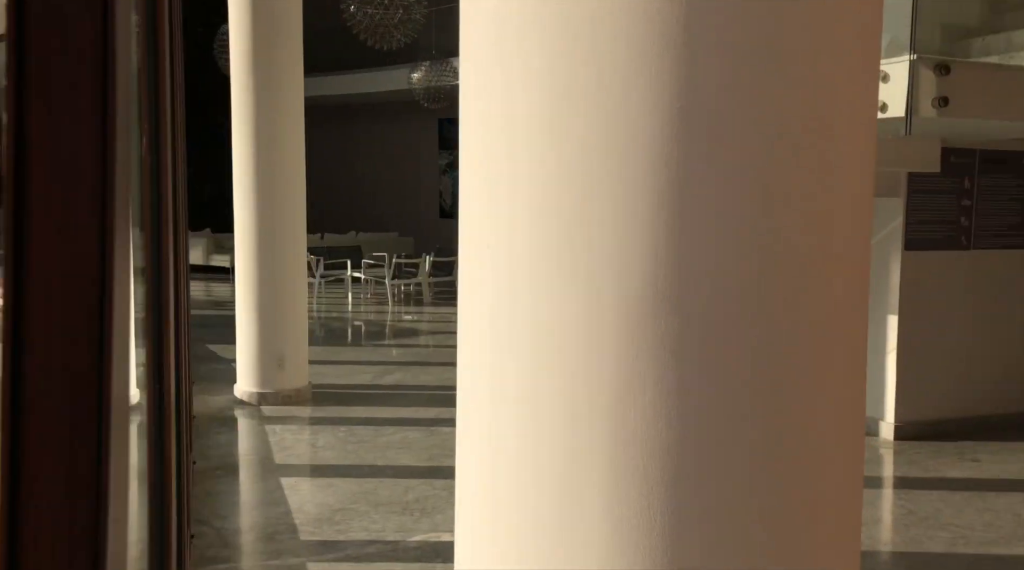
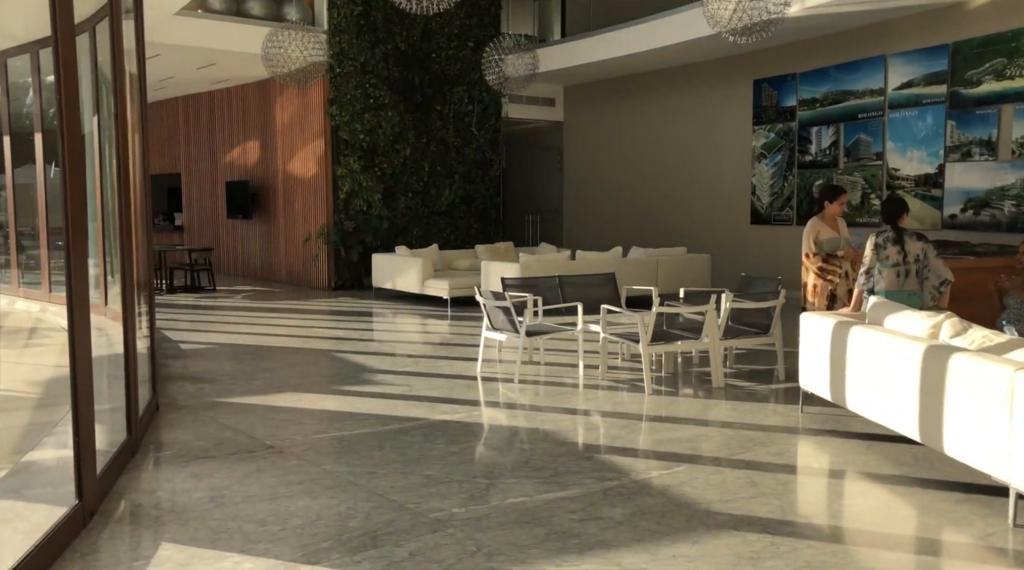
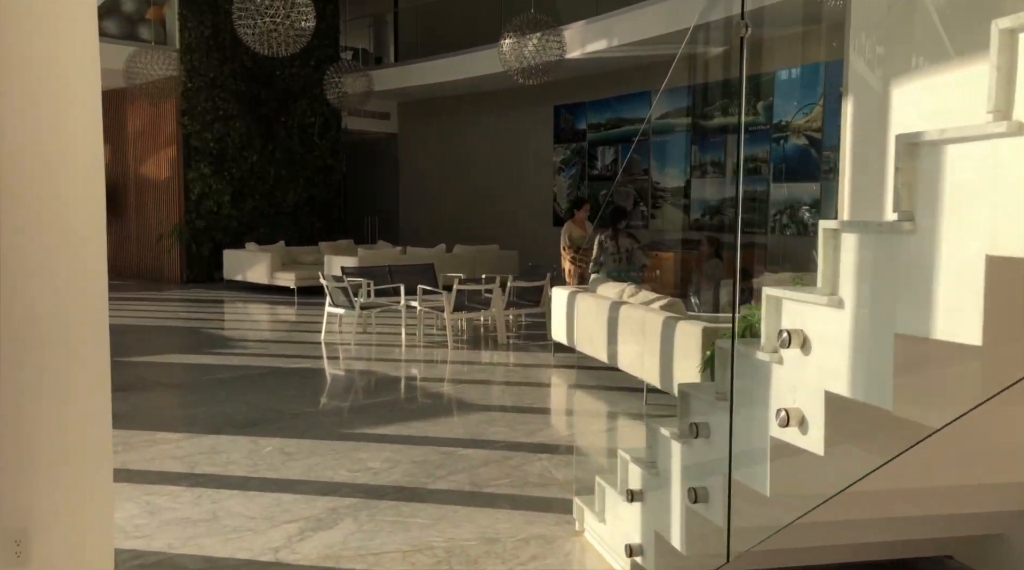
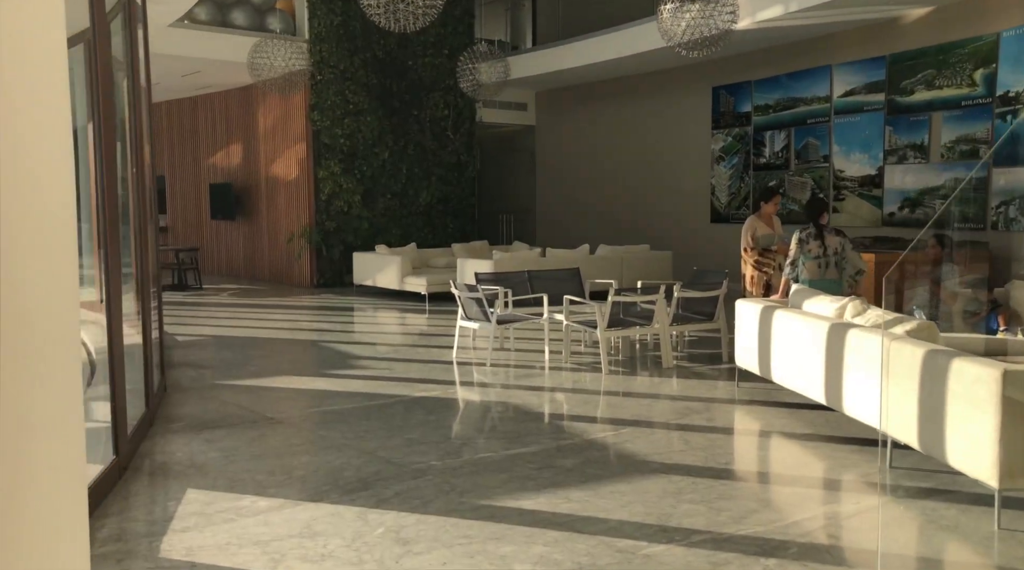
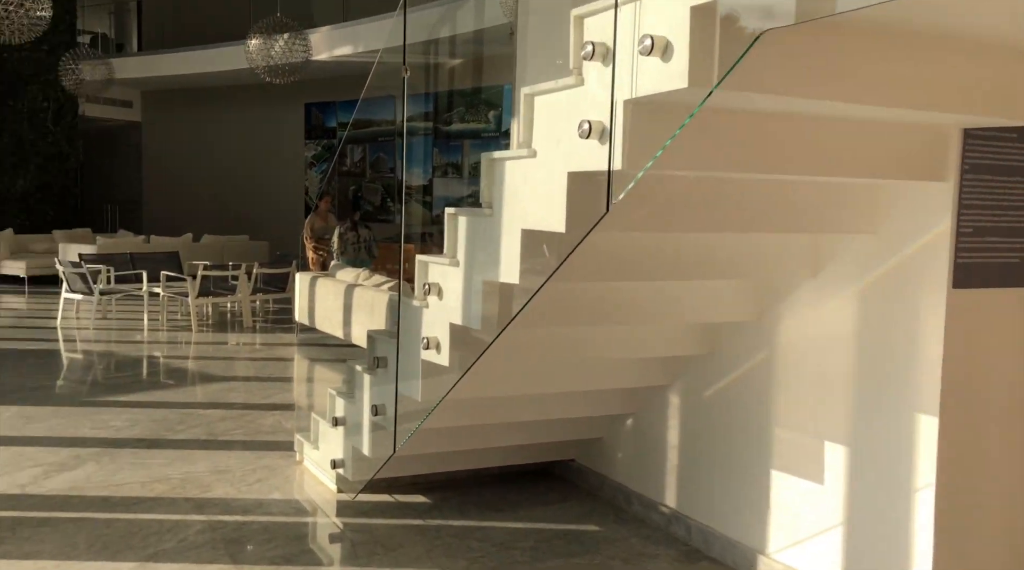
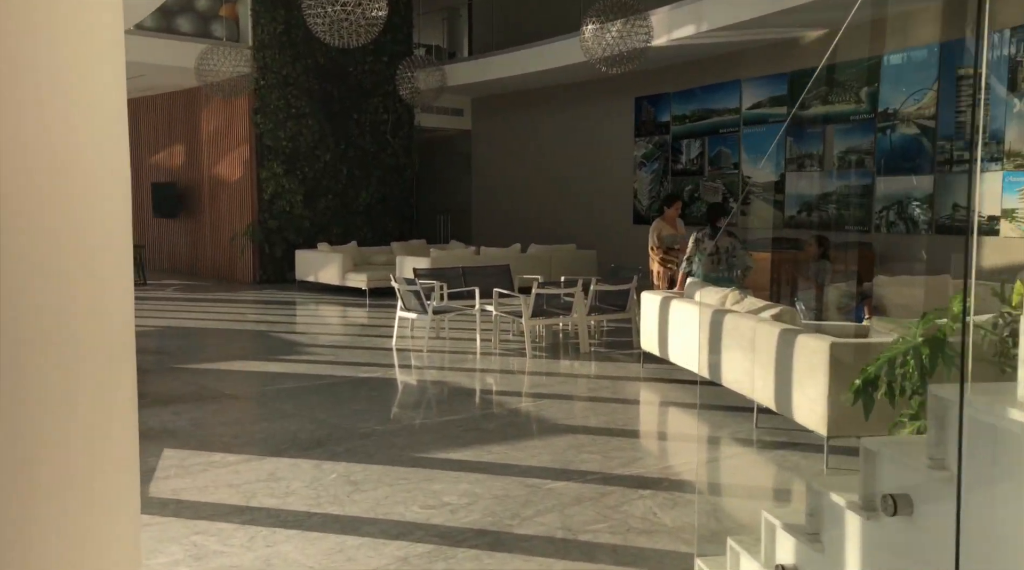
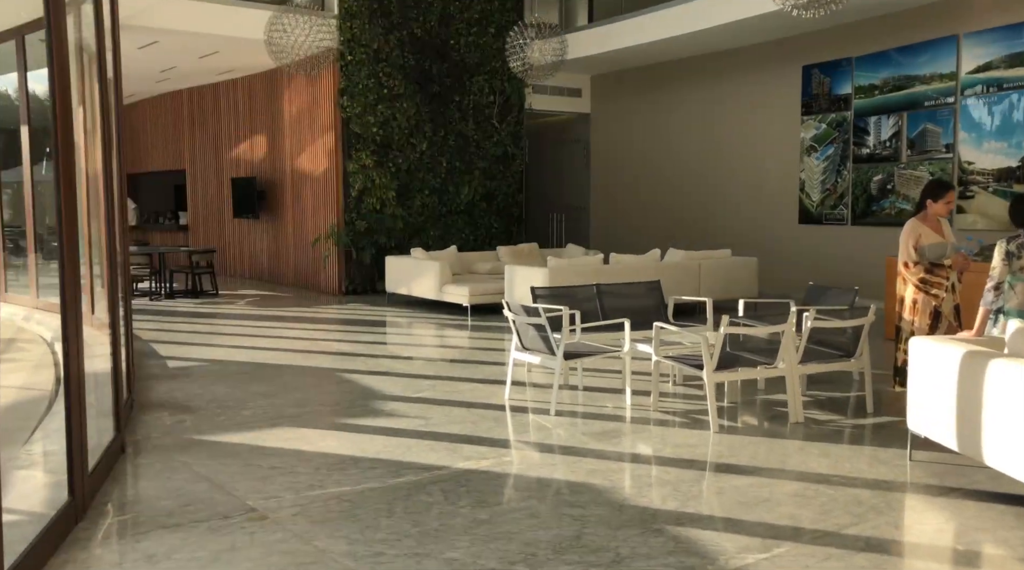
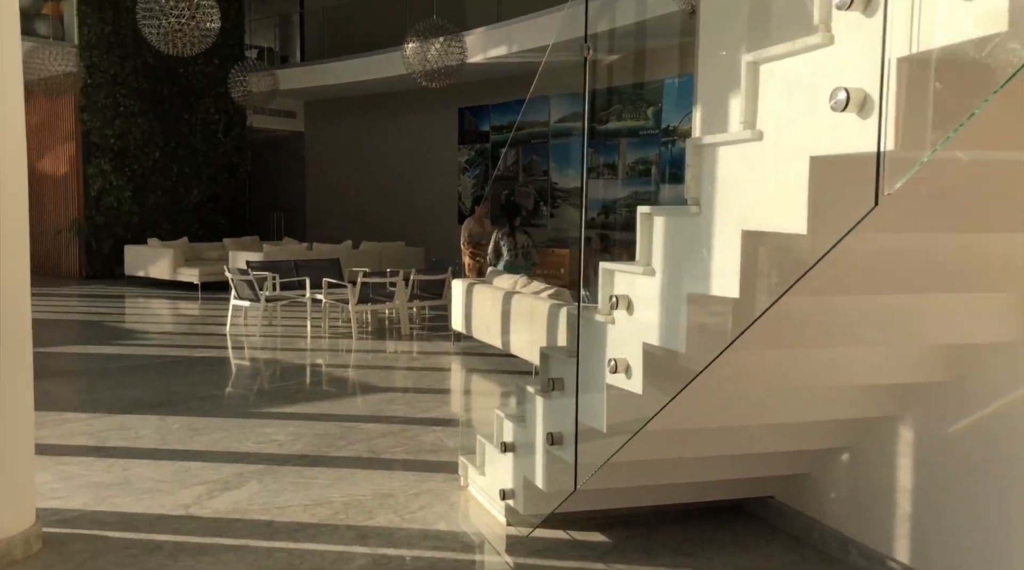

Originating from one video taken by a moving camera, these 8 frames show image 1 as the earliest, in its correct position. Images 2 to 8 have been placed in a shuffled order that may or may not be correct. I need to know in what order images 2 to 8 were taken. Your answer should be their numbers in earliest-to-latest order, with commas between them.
5, 8, 3, 6, 4, 2, 7
